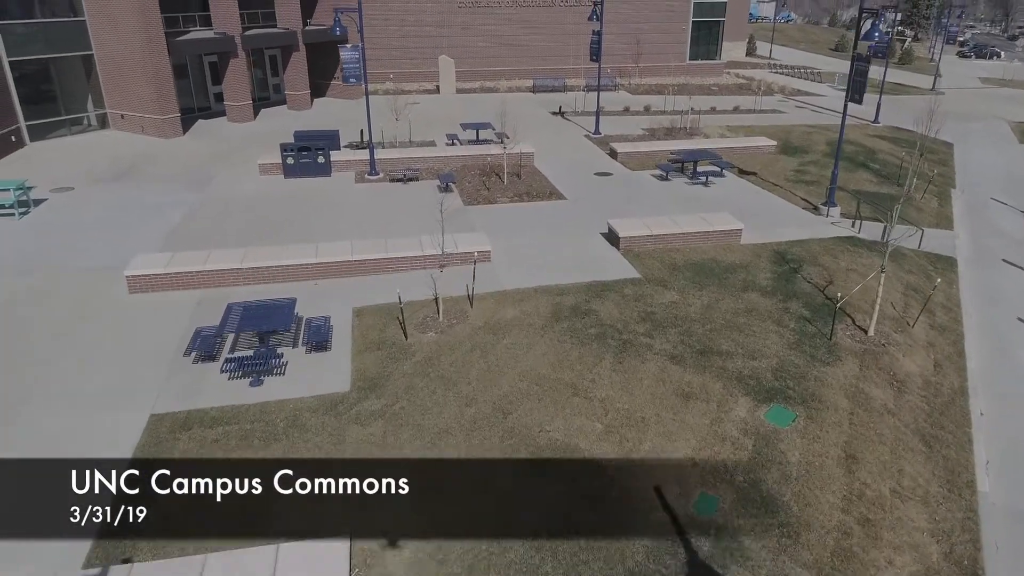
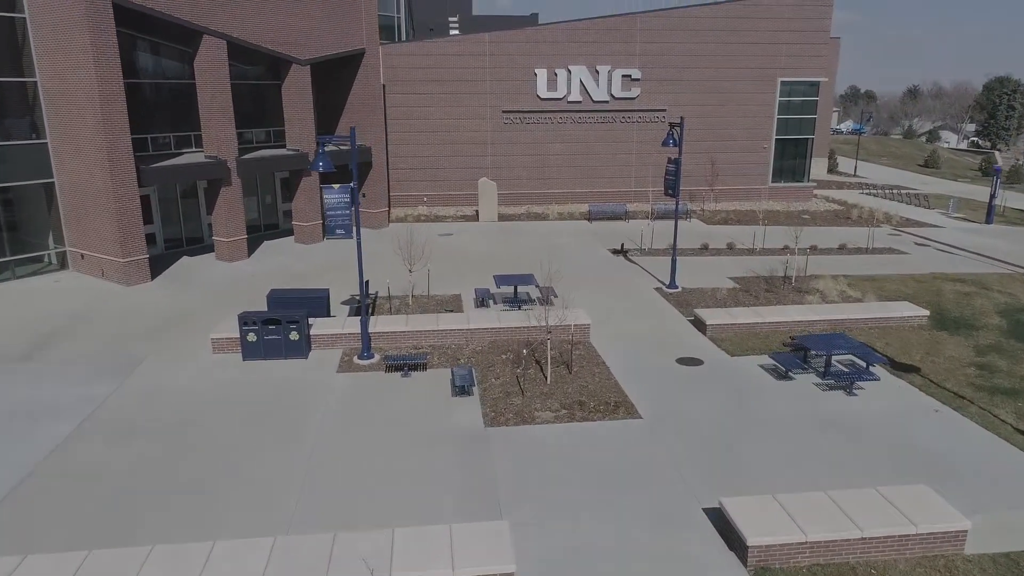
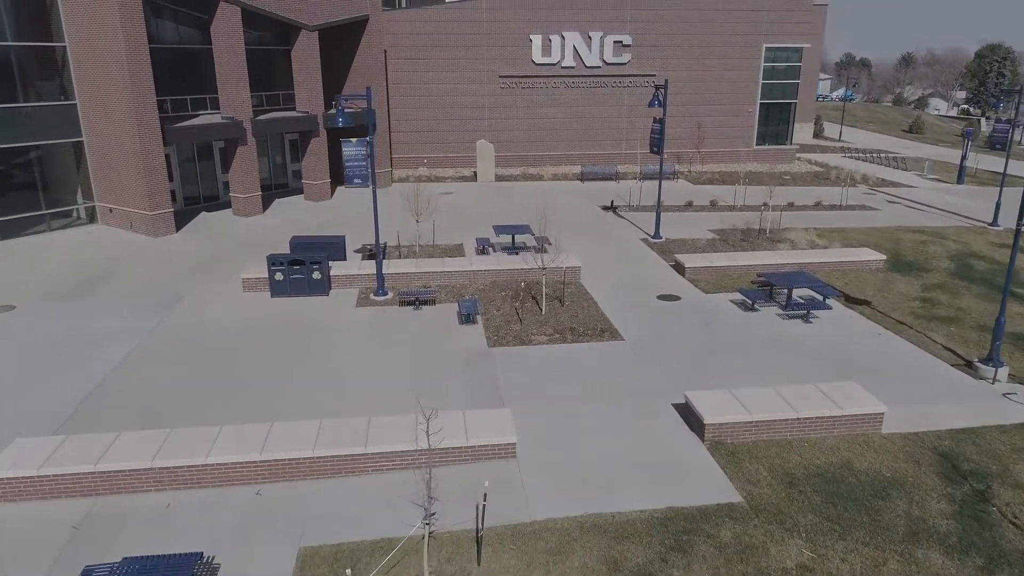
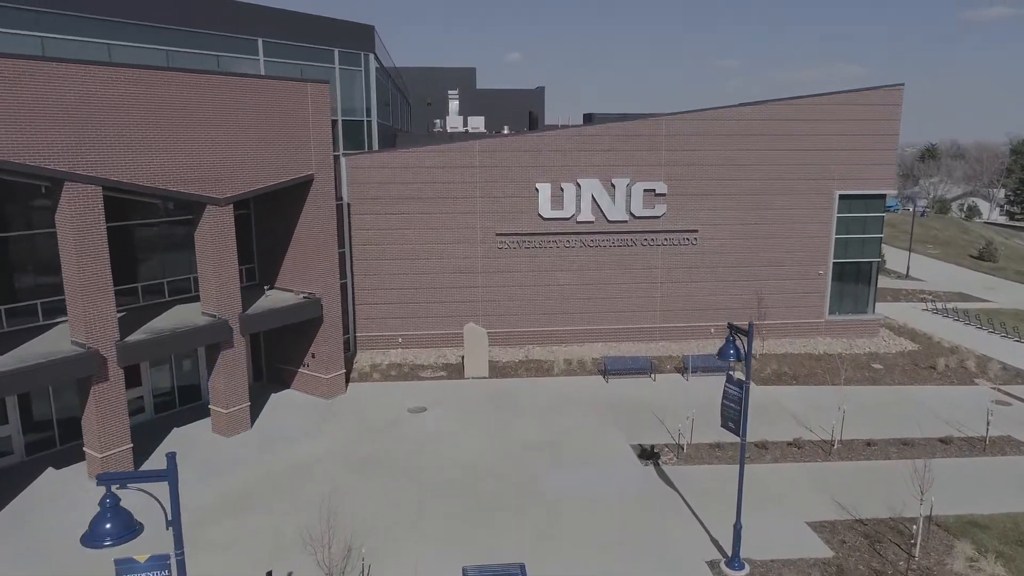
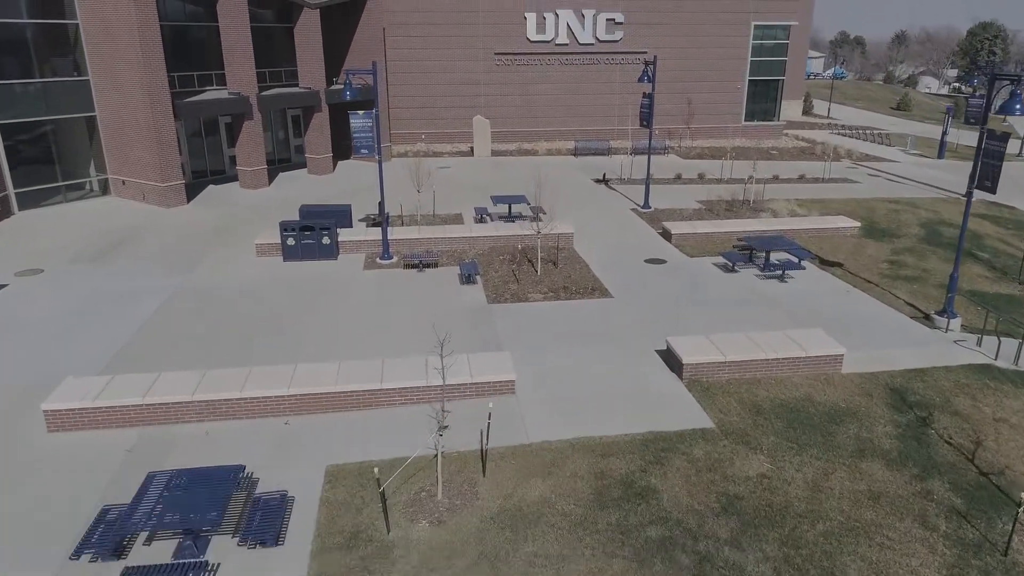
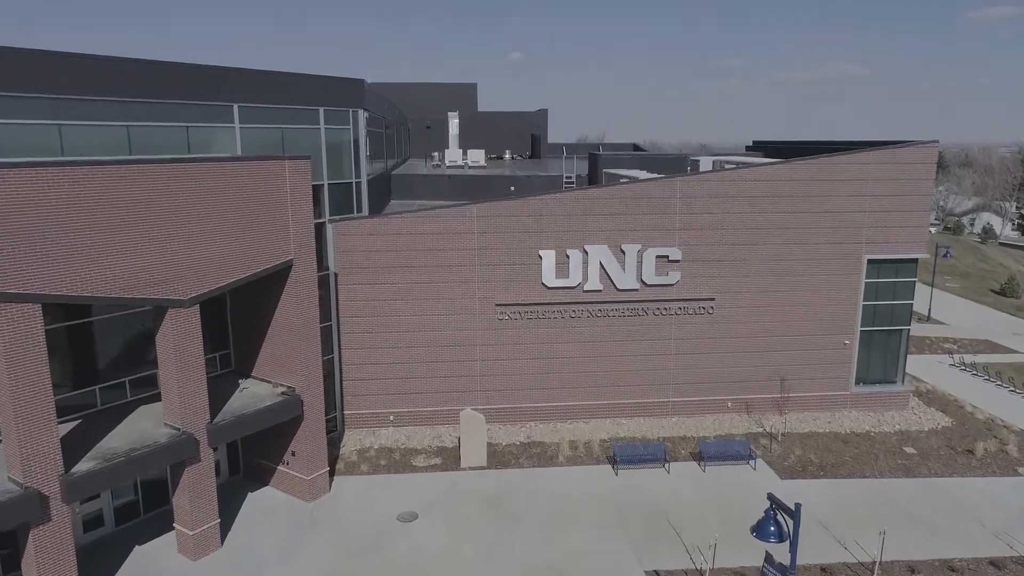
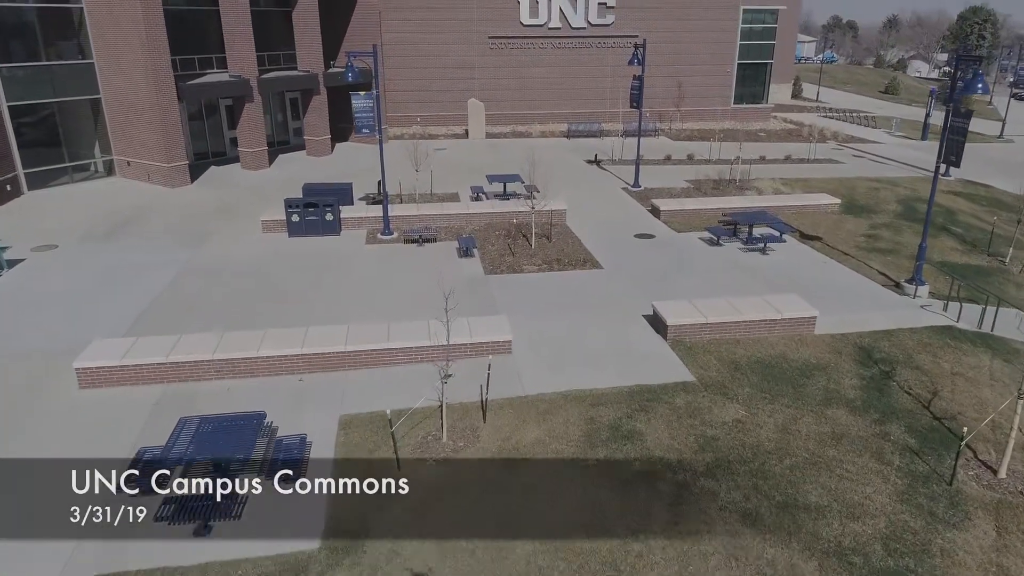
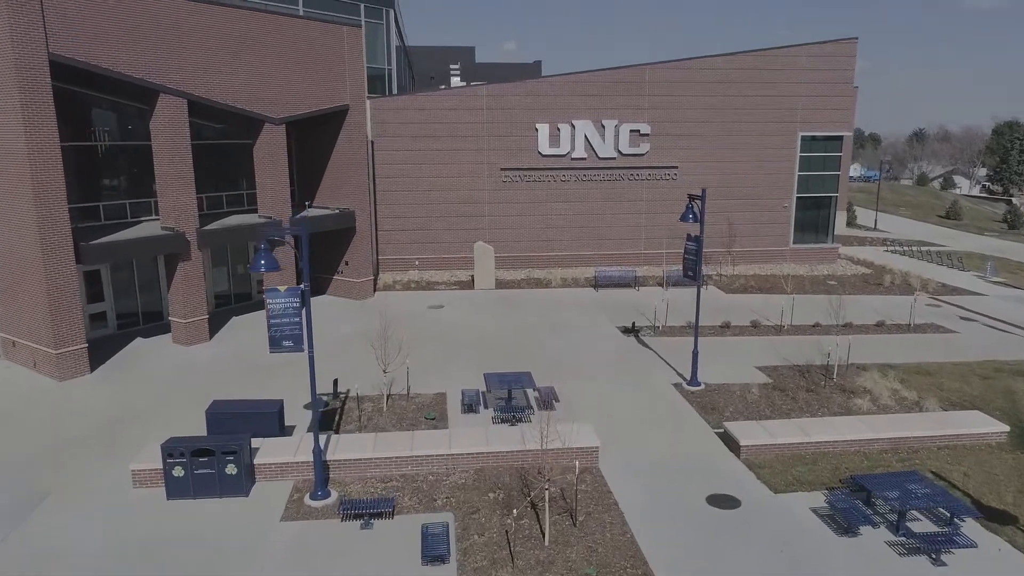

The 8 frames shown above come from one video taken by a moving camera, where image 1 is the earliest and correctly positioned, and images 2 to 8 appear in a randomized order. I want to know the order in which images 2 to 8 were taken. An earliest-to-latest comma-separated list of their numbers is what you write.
7, 5, 3, 2, 8, 4, 6
